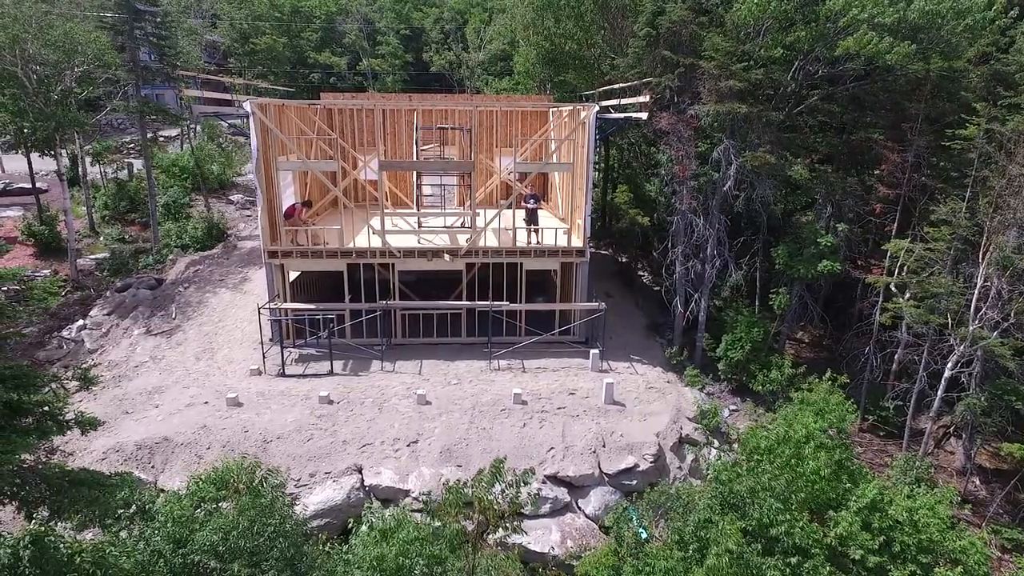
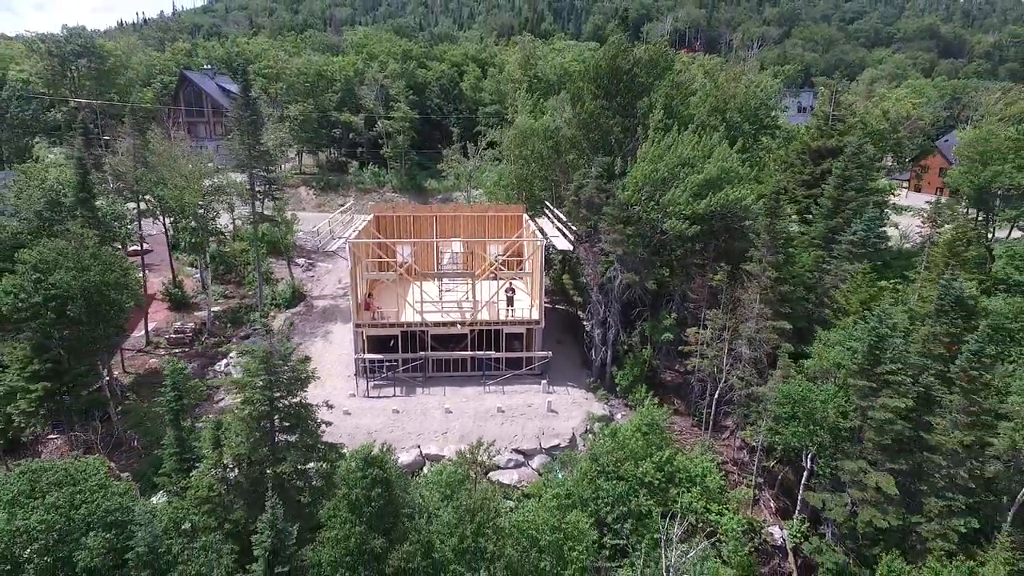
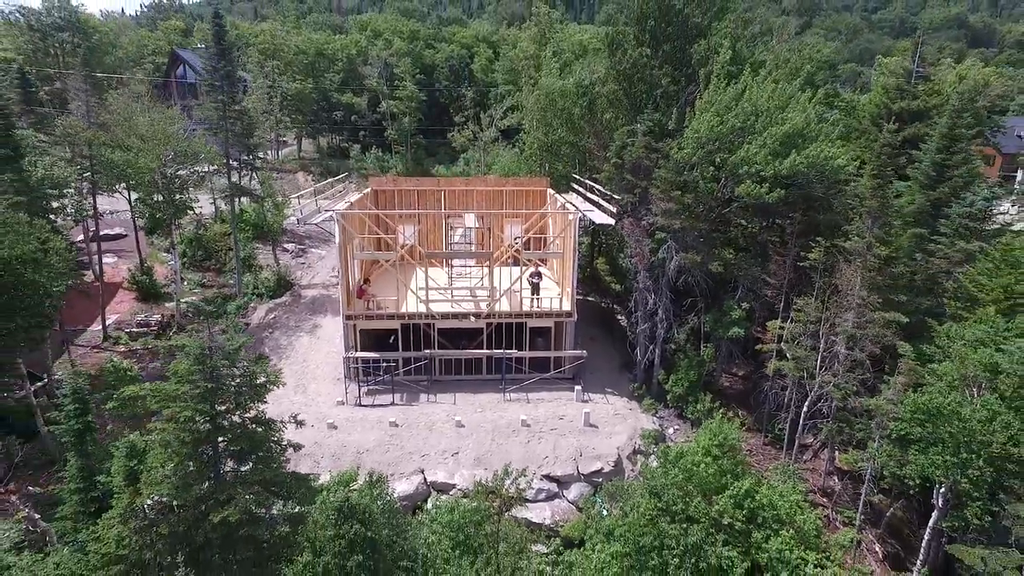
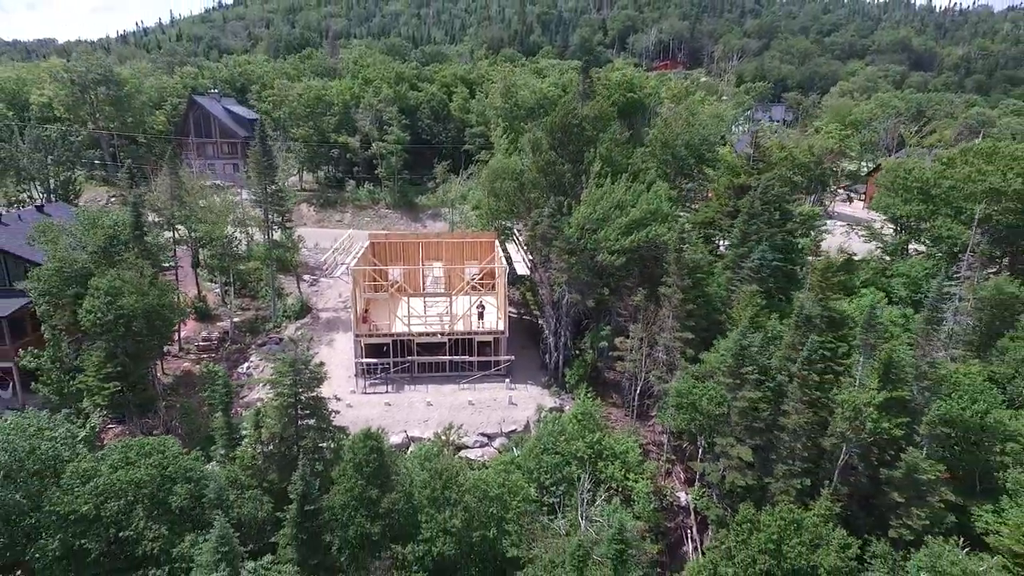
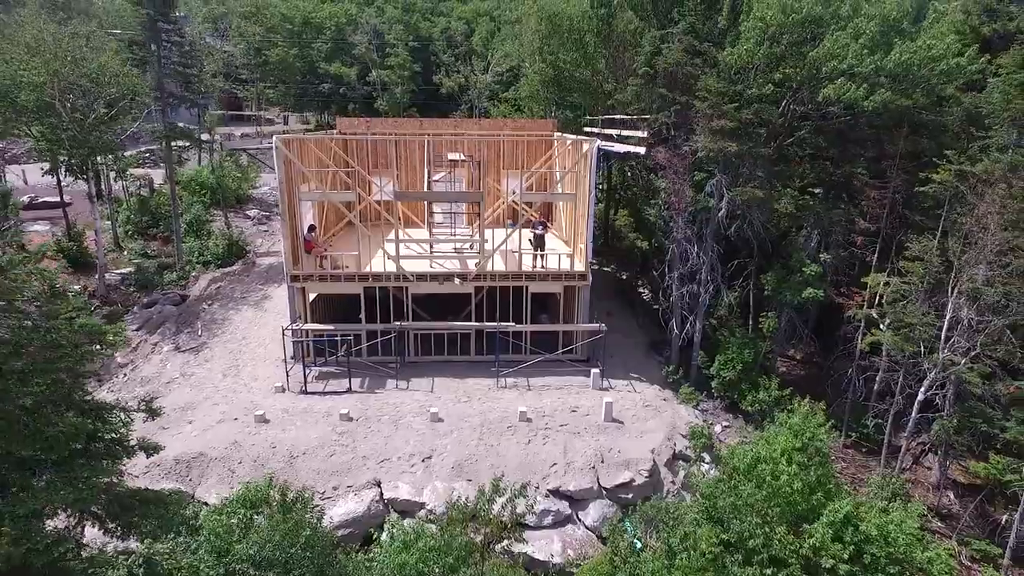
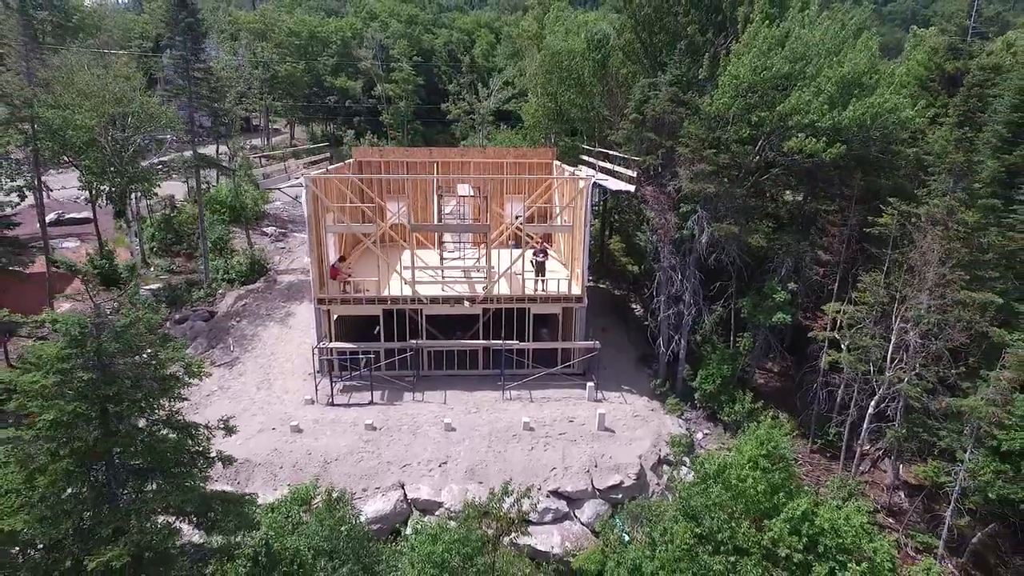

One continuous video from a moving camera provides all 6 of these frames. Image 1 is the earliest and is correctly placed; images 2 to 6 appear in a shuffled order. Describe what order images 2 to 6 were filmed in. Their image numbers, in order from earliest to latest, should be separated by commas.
5, 6, 3, 2, 4
